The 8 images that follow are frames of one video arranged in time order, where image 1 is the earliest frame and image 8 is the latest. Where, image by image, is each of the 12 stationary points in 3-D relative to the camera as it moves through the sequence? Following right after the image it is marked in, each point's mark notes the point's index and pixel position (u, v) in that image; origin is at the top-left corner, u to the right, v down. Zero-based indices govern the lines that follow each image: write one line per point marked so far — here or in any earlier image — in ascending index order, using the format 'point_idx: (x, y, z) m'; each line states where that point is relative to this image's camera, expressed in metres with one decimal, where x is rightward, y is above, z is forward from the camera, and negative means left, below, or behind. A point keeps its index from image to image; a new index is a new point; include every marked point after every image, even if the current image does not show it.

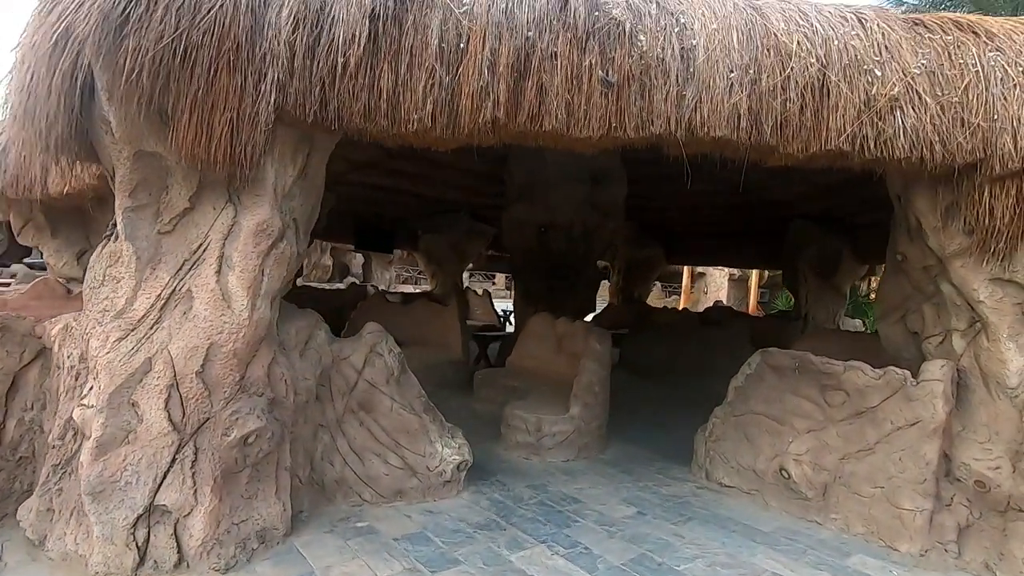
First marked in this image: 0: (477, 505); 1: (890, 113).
0: (-0.2, -1.4, +3.6) m
1: (+2.0, +0.9, +2.8) m
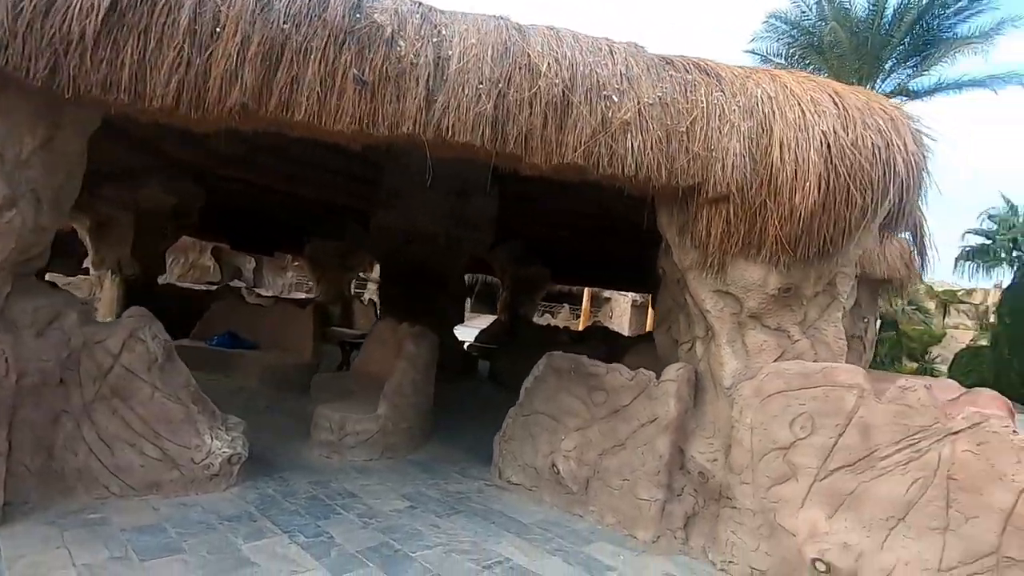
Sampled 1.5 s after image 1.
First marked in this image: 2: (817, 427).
0: (-1.7, -1.4, +3.5) m
1: (+0.6, +0.9, +3.1) m
2: (+1.7, -0.8, +3.0) m
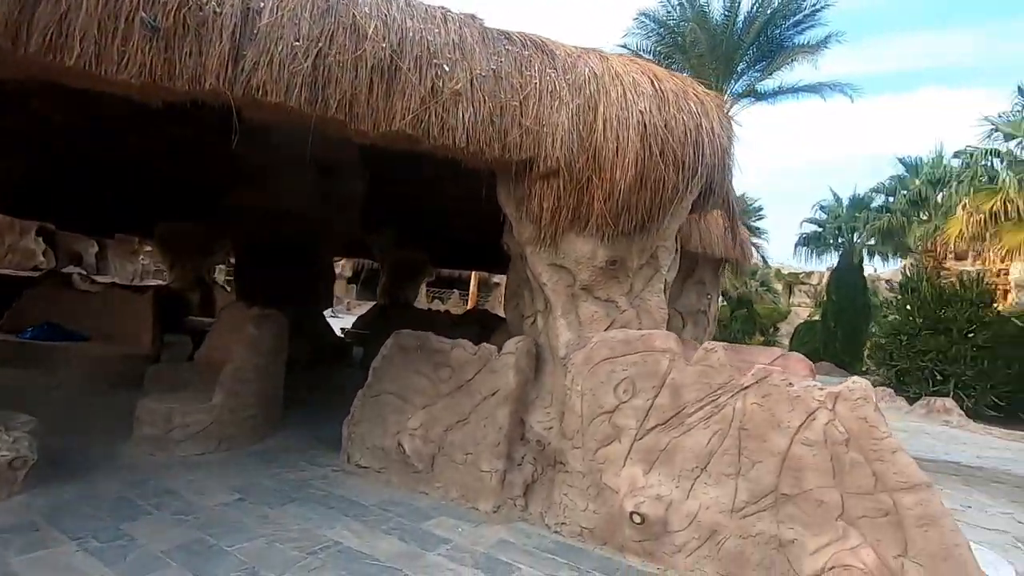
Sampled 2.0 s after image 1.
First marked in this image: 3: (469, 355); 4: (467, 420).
0: (-2.7, -1.2, +3.0) m
1: (-0.3, +1.0, +3.1) m
2: (+0.7, -0.6, +3.2) m
3: (-0.3, -0.5, +3.7) m
4: (-0.3, -0.9, +3.7) m
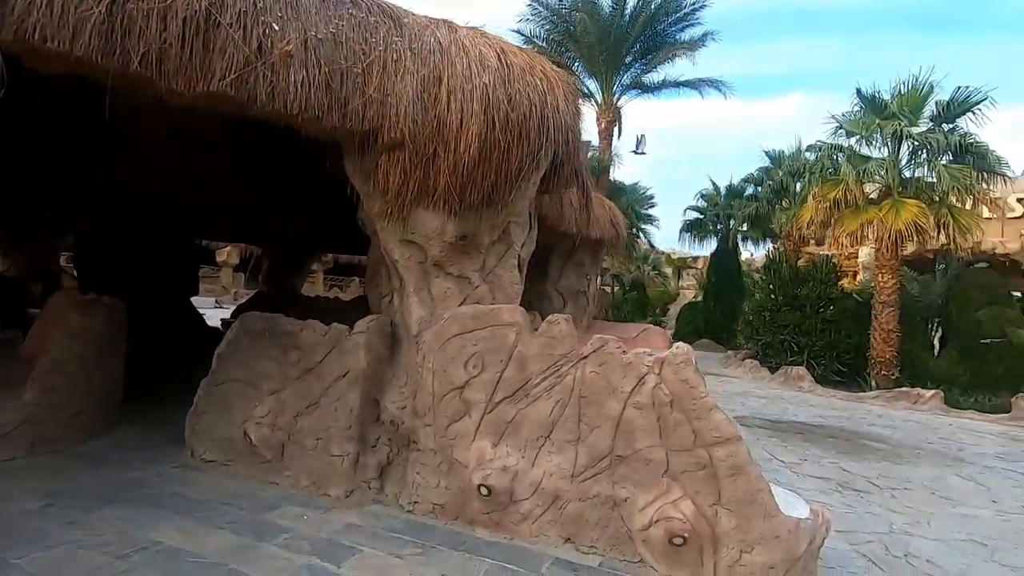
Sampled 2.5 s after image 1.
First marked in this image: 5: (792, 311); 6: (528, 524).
0: (-3.5, -1.1, +2.5) m
1: (-1.2, +1.2, +2.9) m
2: (-0.2, -0.5, +3.2) m
3: (-1.3, -0.3, +3.5) m
4: (-1.3, -0.8, +3.5) m
5: (+8.0, -0.7, +15.5) m
6: (+0.1, -1.3, +3.0) m
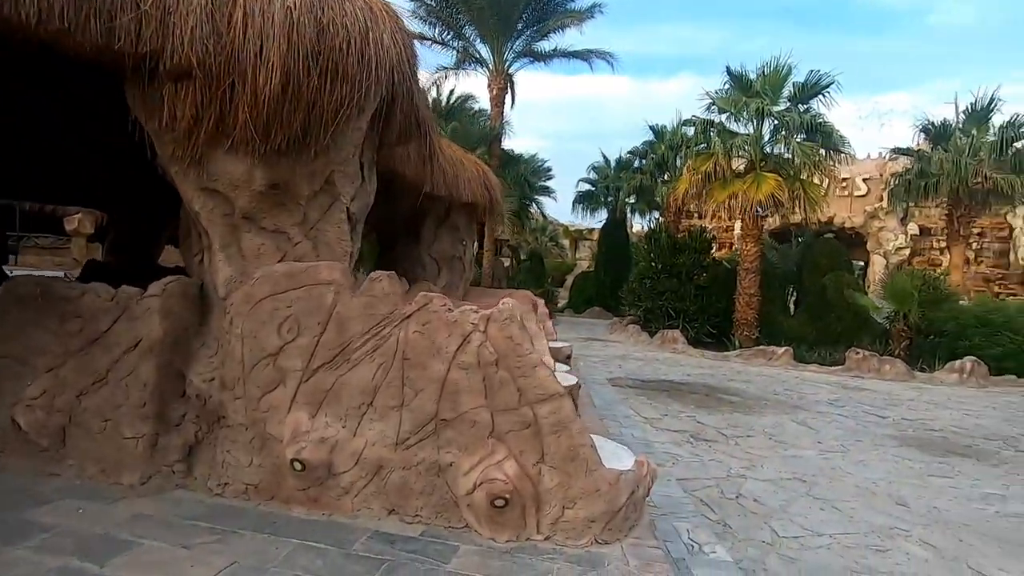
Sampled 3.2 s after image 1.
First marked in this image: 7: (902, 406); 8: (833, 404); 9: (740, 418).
0: (-4.3, -1.0, +1.6) m
1: (-2.1, +1.4, +2.3) m
2: (-1.1, -0.2, +2.9) m
3: (-2.3, -0.1, +3.0) m
4: (-2.3, -0.5, +3.0) m
5: (+4.8, +0.3, +16.5) m
6: (-0.9, -1.1, +2.8) m
7: (+6.4, -1.9, +8.8) m
8: (+5.1, -1.9, +8.7) m
9: (+3.1, -1.8, +7.3) m
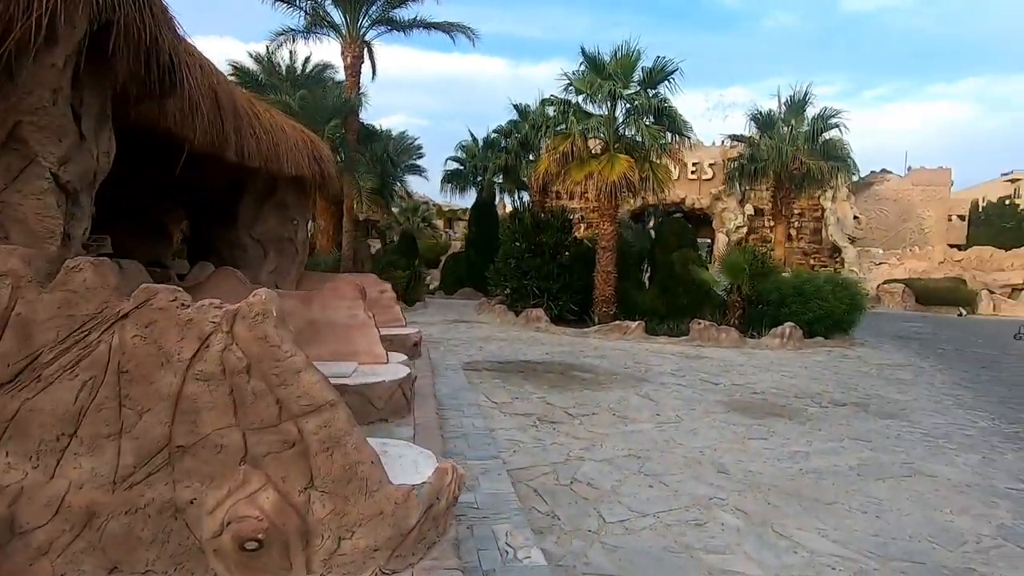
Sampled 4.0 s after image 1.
0: (-4.9, -1.1, +0.2) m
1: (-3.0, +1.3, +1.2) m
2: (-2.1, -0.2, +2.1) m
3: (-3.3, -0.1, +2.0) m
4: (-3.3, -0.5, +2.0) m
5: (+0.6, +0.9, +16.6) m
6: (-1.8, -1.1, +2.1) m
7: (+3.9, -1.5, +9.6) m
8: (+2.8, -1.5, +9.1) m
9: (+1.0, -1.5, +7.3) m
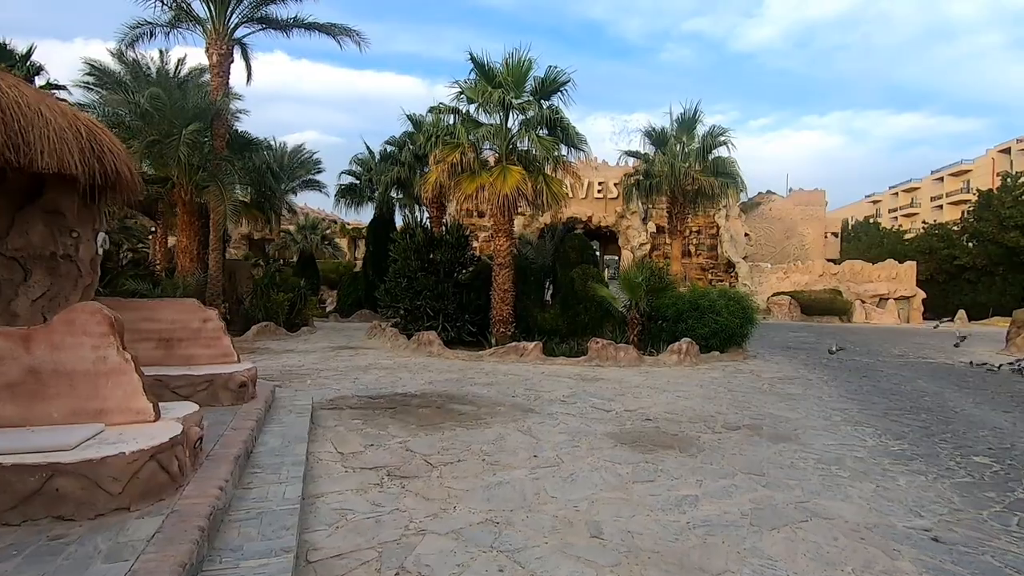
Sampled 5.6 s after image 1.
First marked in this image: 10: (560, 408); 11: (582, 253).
0: (-5.4, -1.2, -1.7) m
1: (-3.7, +1.2, -0.3) m
2: (-3.0, -0.3, +0.6) m
3: (-4.1, -0.2, +0.4) m
4: (-4.1, -0.7, +0.3) m
5: (-2.5, +0.3, +15.4) m
6: (-2.7, -1.2, +0.7) m
7: (+1.9, -1.8, +9.0) m
8: (+0.8, -1.8, +8.3) m
9: (-0.6, -1.7, +6.3) m
10: (+0.7, -1.8, +7.9) m
11: (+2.1, +1.1, +16.2) m
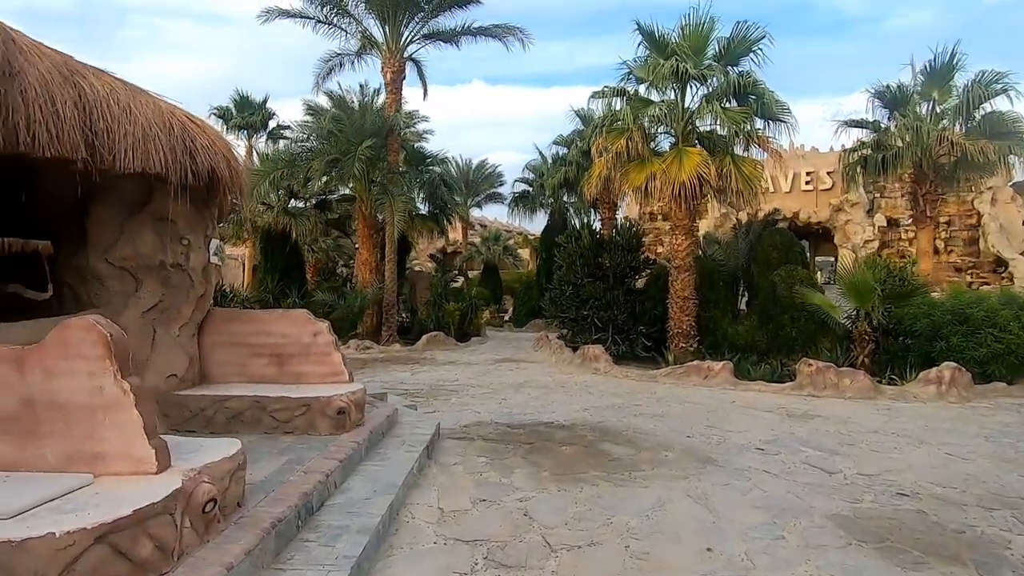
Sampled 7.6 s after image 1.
0: (-6.5, -1.2, -1.3) m
1: (-4.4, +1.2, -0.5) m
2: (-3.4, -0.3, +0.1) m
3: (-4.5, -0.3, +0.2) m
4: (-4.5, -0.7, +0.2) m
5: (+2.1, +0.1, +13.9) m
6: (-3.0, -1.2, 0.0) m
7: (+4.0, -1.8, +6.2) m
8: (+2.8, -1.8, +6.0) m
9: (+0.8, -1.8, +4.6) m
10: (+2.6, -1.8, +5.7) m
11: (+6.6, +0.9, +13.0) m
